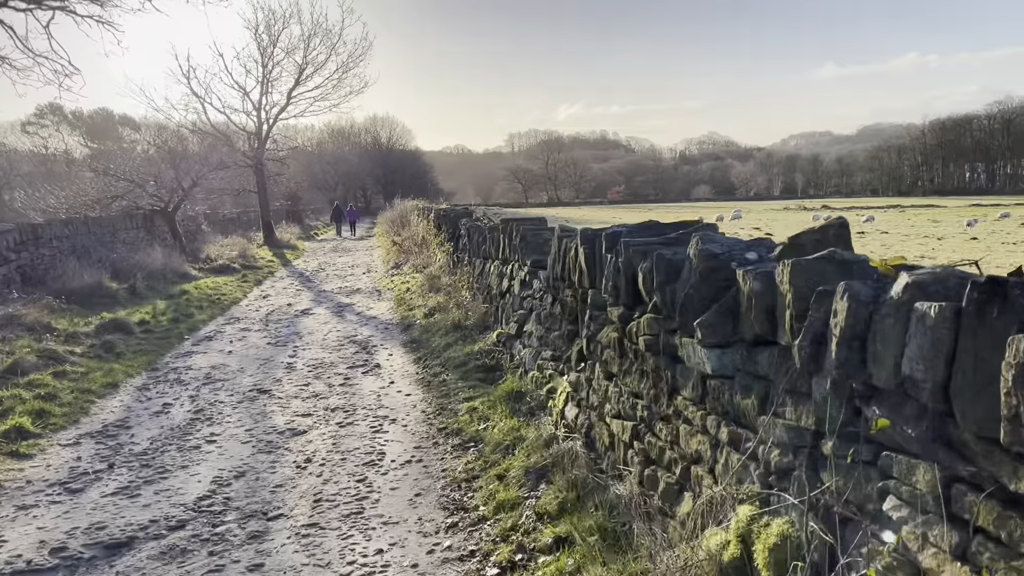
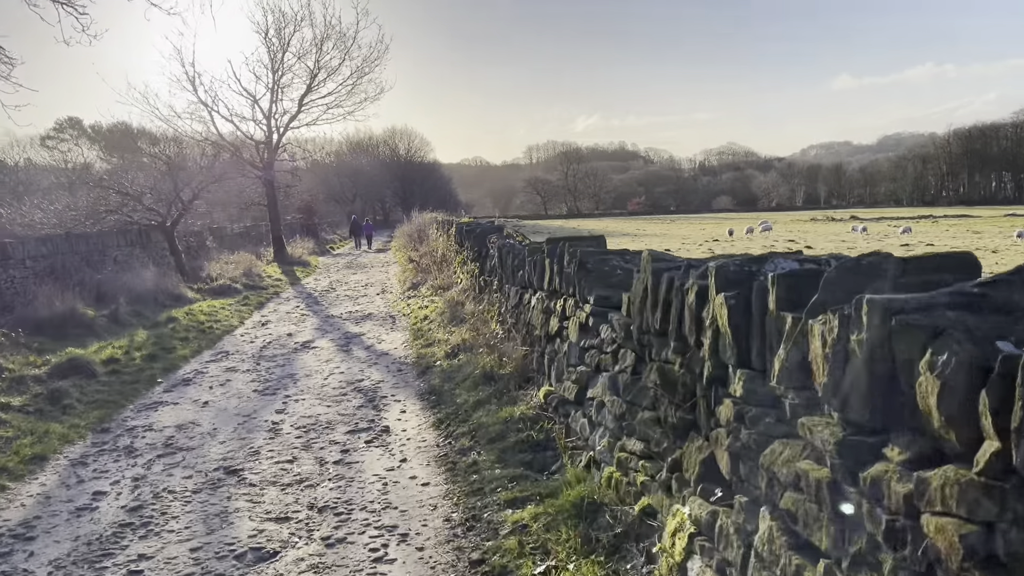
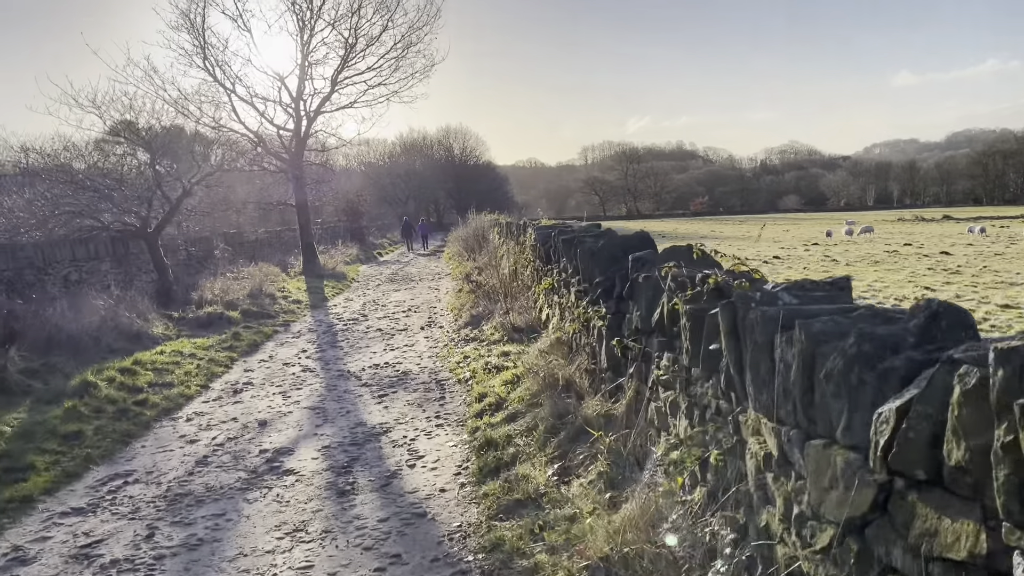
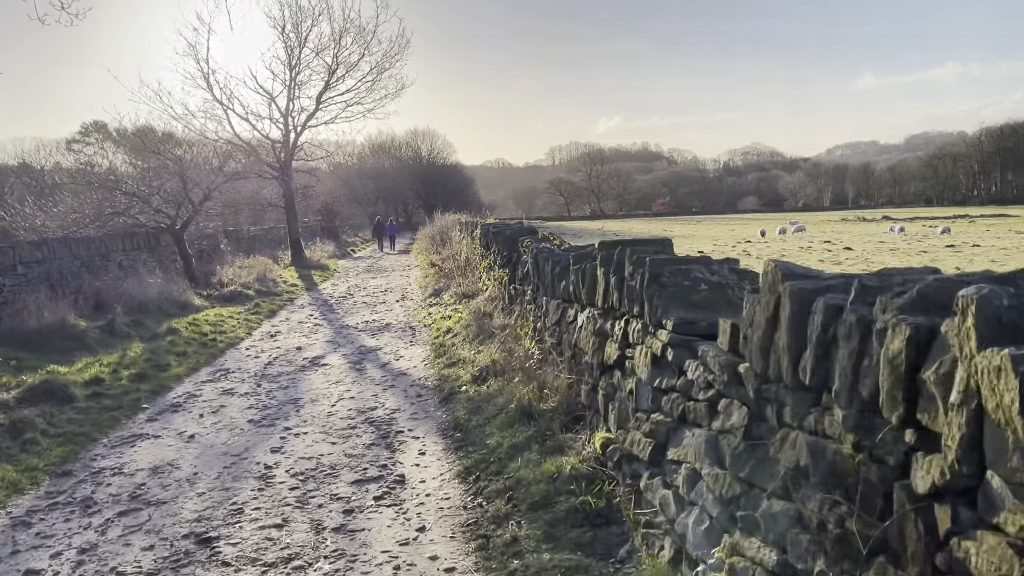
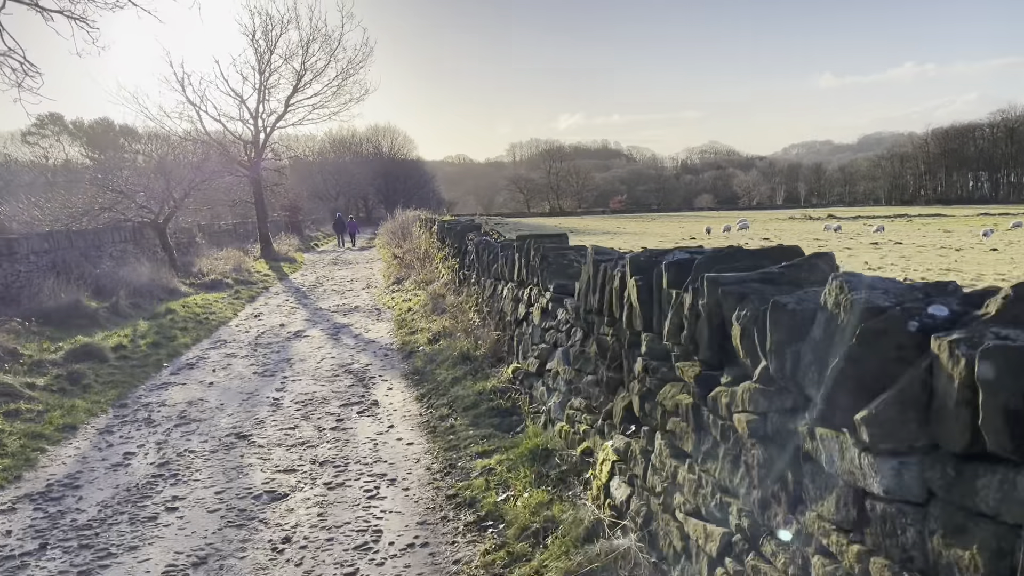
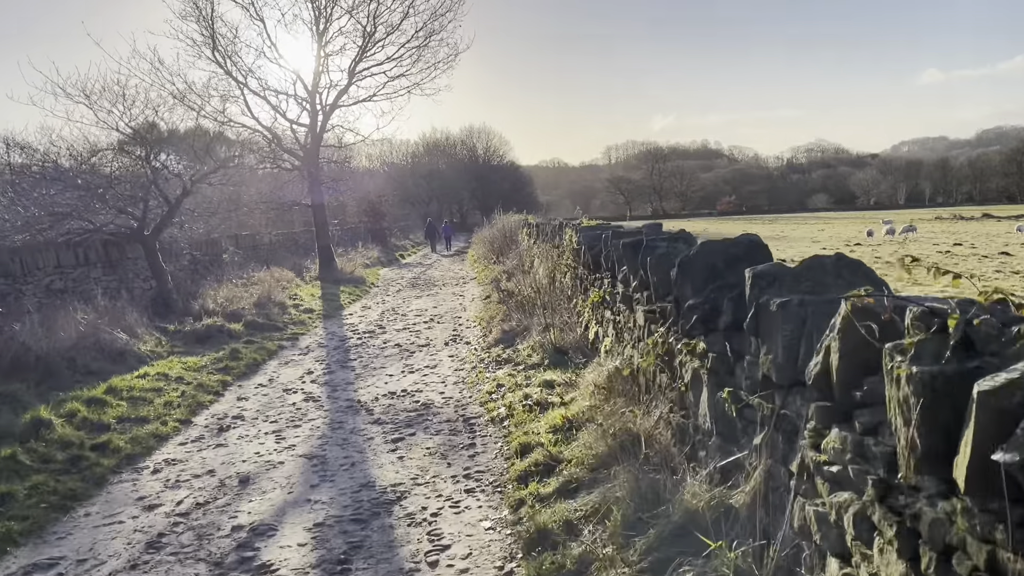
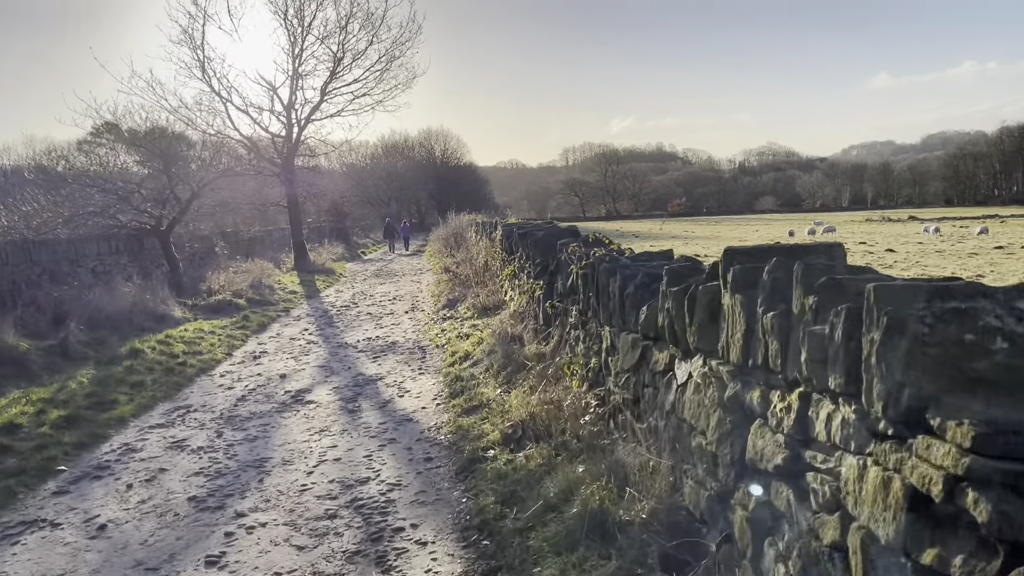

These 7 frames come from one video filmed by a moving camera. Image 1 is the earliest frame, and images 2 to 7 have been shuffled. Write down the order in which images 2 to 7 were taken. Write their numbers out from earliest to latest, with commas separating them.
5, 2, 4, 7, 3, 6
